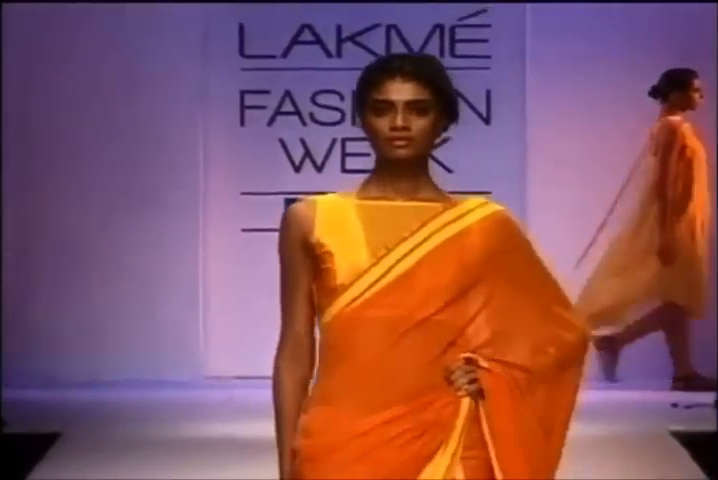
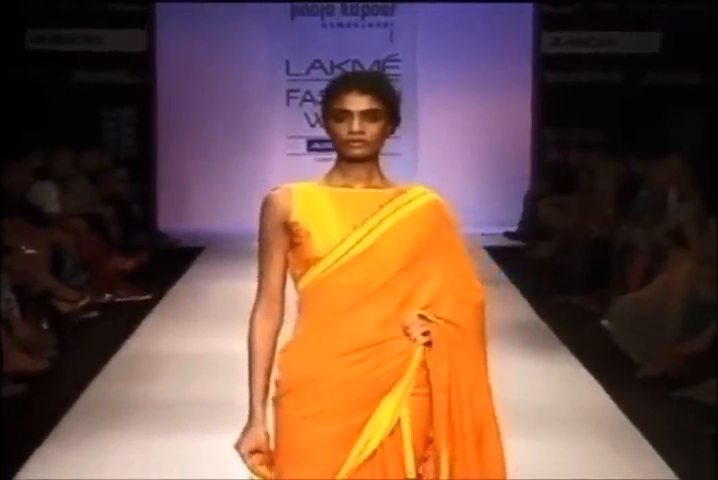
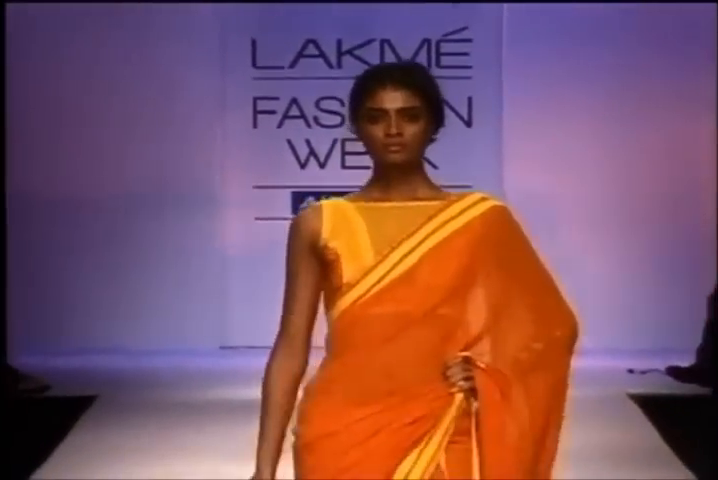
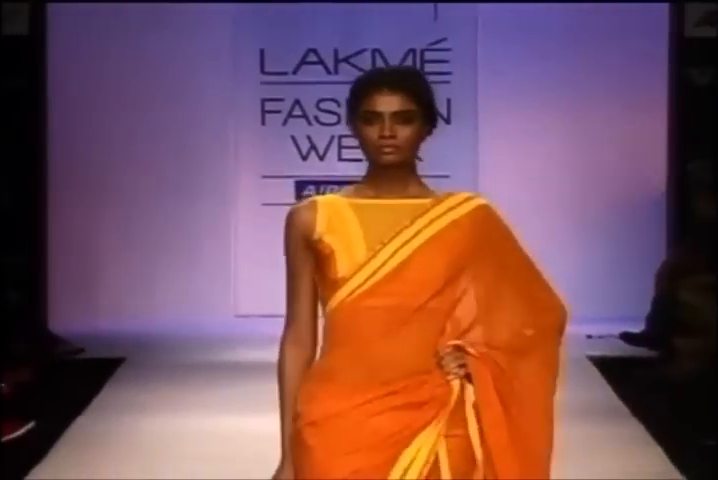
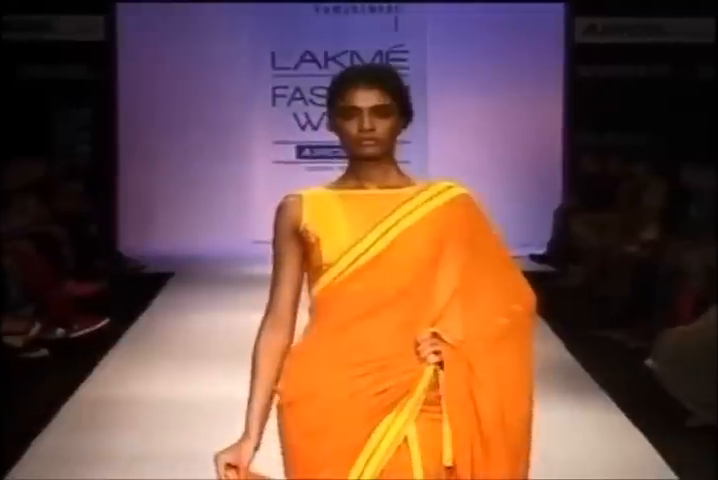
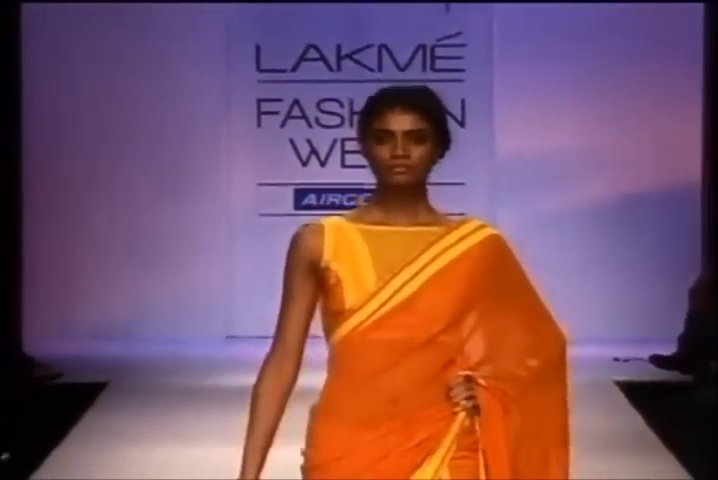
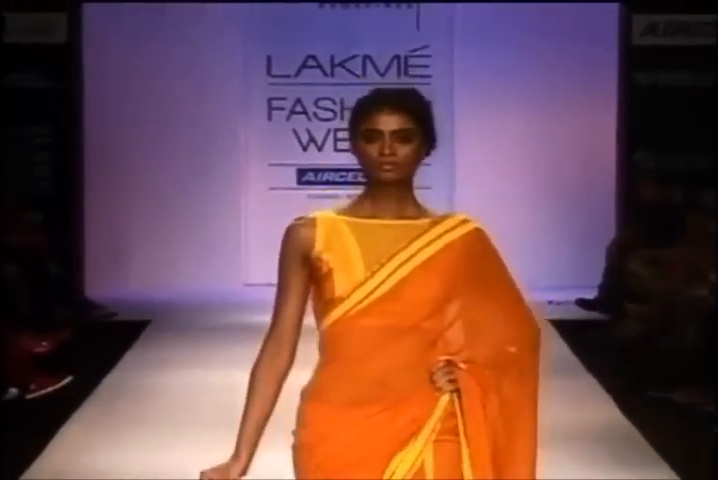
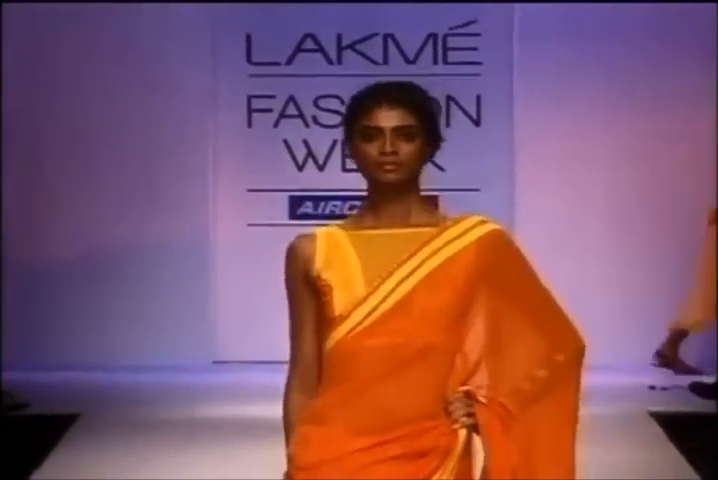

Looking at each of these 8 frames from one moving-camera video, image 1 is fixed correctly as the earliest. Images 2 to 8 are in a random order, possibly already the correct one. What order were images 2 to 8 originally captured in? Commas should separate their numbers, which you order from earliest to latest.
8, 3, 6, 4, 7, 5, 2
